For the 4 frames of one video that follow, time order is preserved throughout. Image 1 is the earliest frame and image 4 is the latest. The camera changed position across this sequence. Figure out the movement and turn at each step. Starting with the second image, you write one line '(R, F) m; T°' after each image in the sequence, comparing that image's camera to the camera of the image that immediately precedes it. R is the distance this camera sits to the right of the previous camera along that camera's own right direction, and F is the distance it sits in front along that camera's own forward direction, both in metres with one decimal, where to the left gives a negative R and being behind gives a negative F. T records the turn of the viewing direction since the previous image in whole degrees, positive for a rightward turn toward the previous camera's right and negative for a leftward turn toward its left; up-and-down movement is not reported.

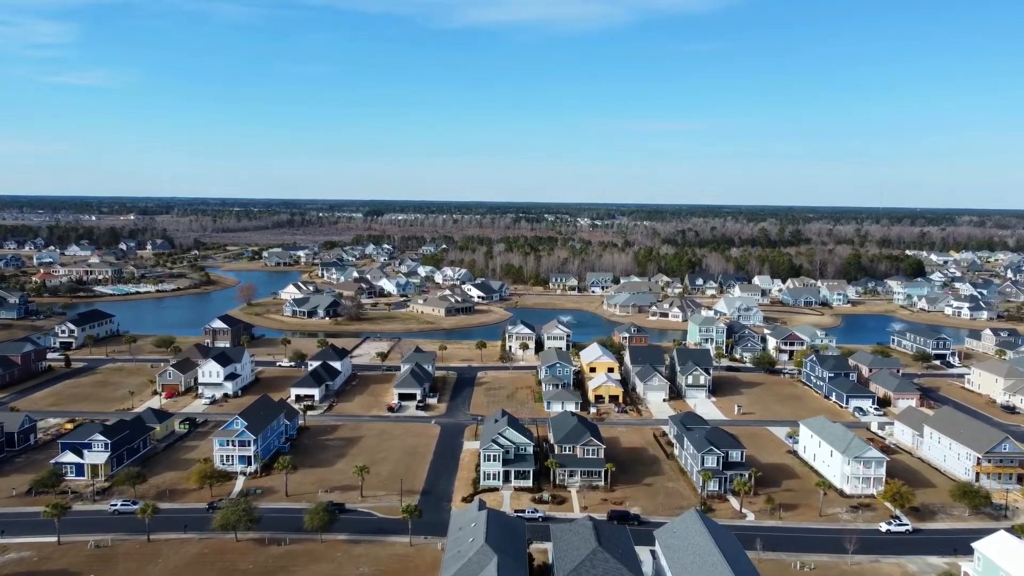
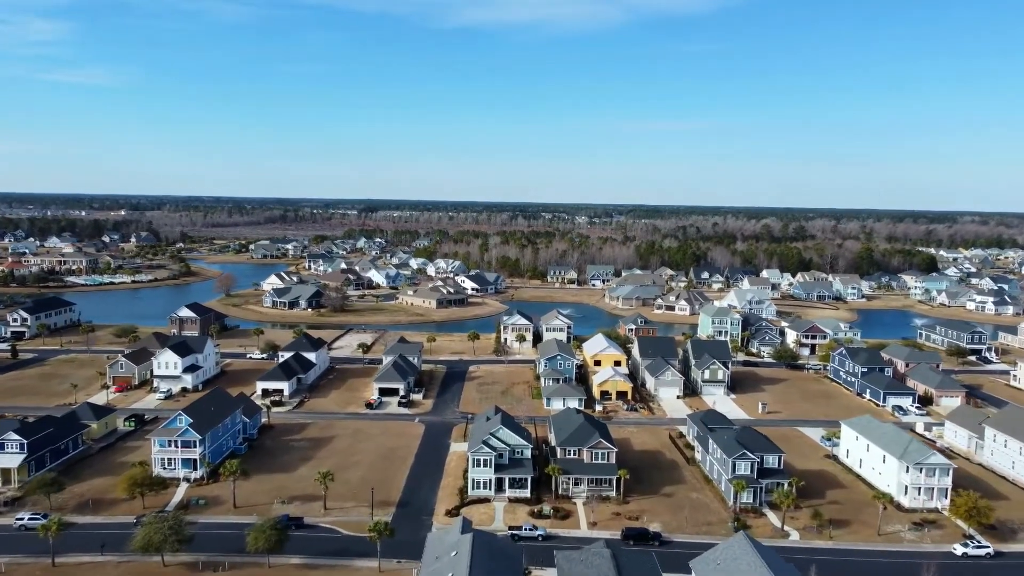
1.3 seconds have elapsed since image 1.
(+0.1, +6.4) m; 0°
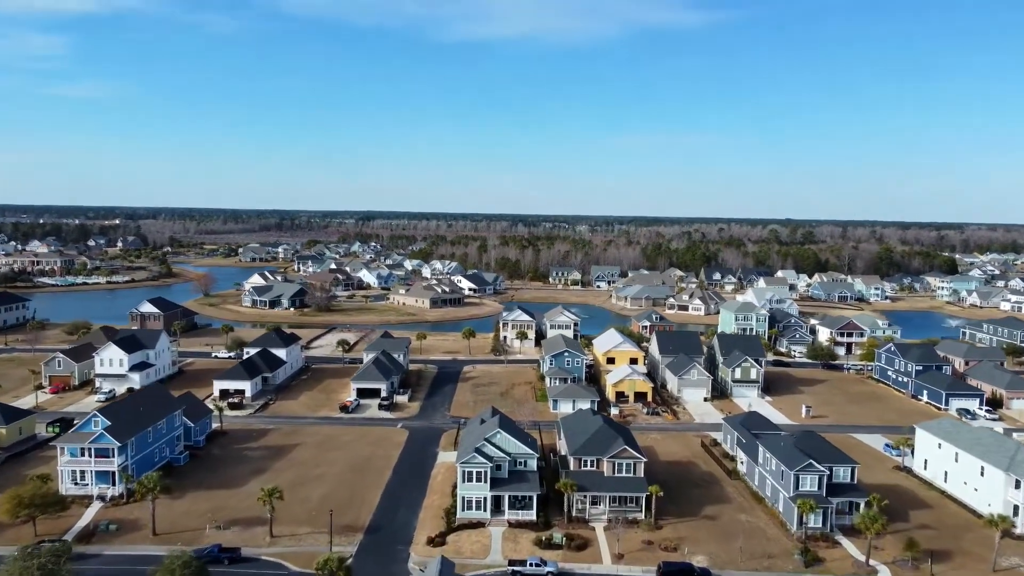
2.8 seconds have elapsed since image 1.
(0.0, +7.1) m; 0°
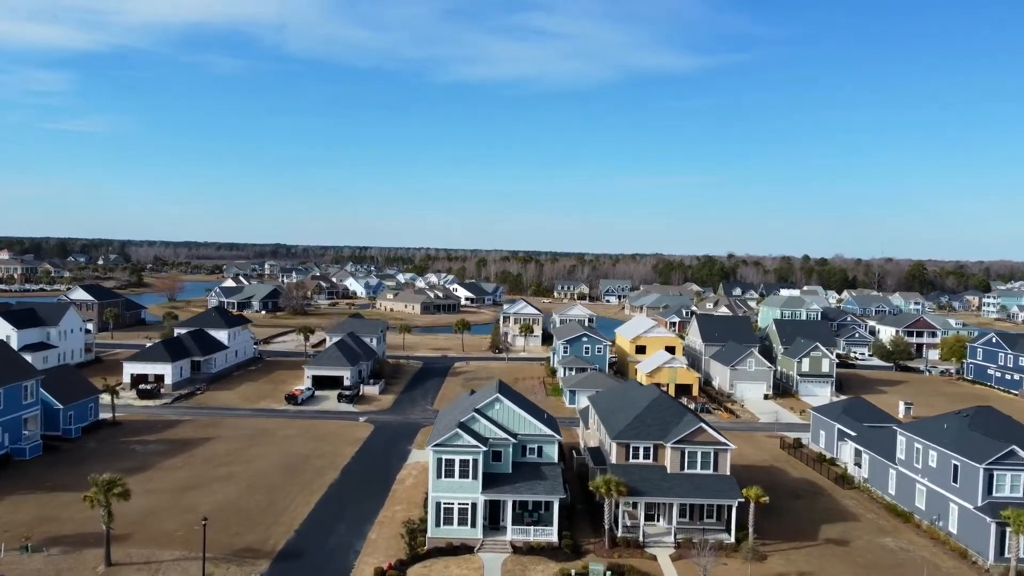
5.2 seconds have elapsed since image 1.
(-0.2, +10.0) m; 0°
